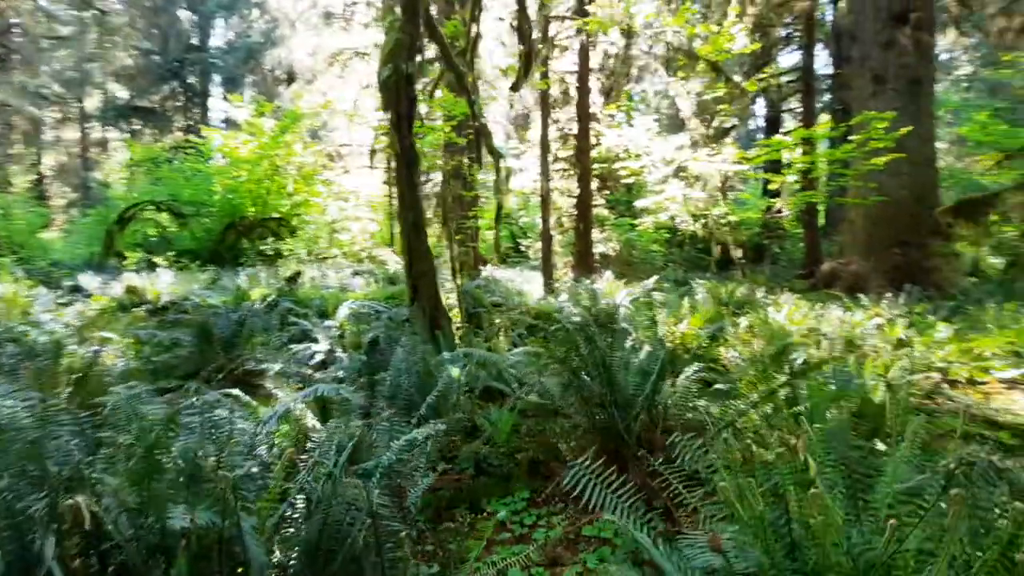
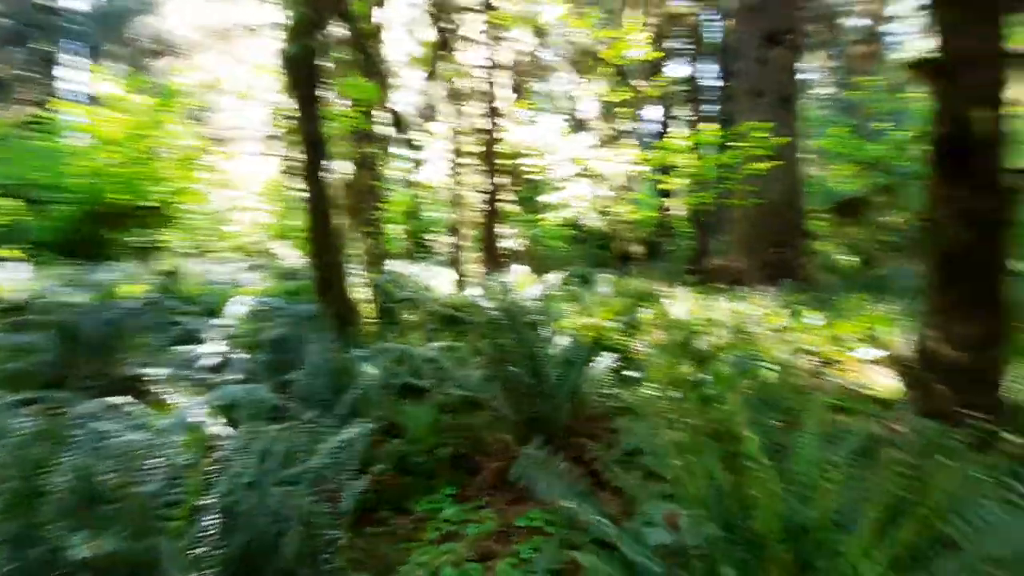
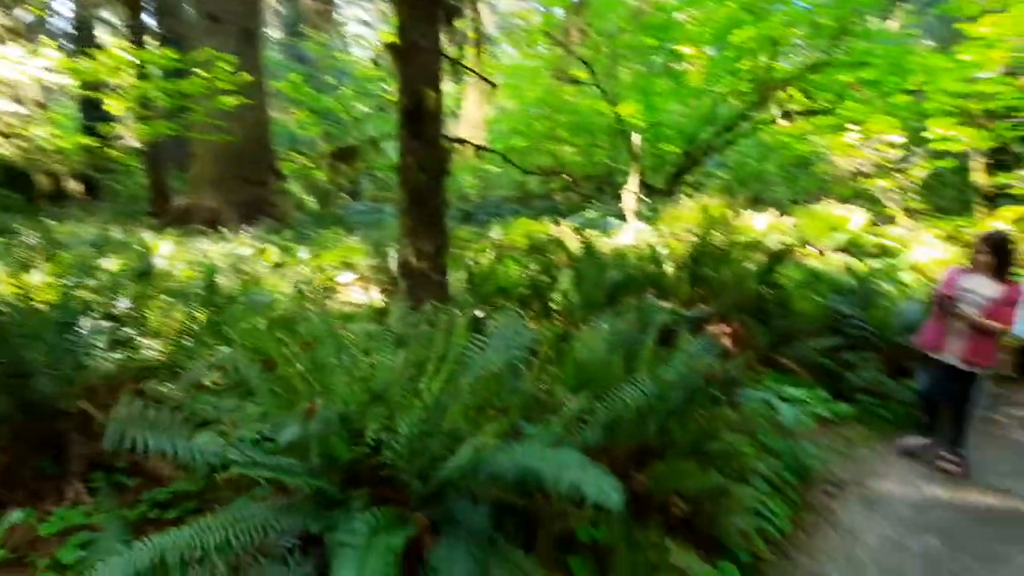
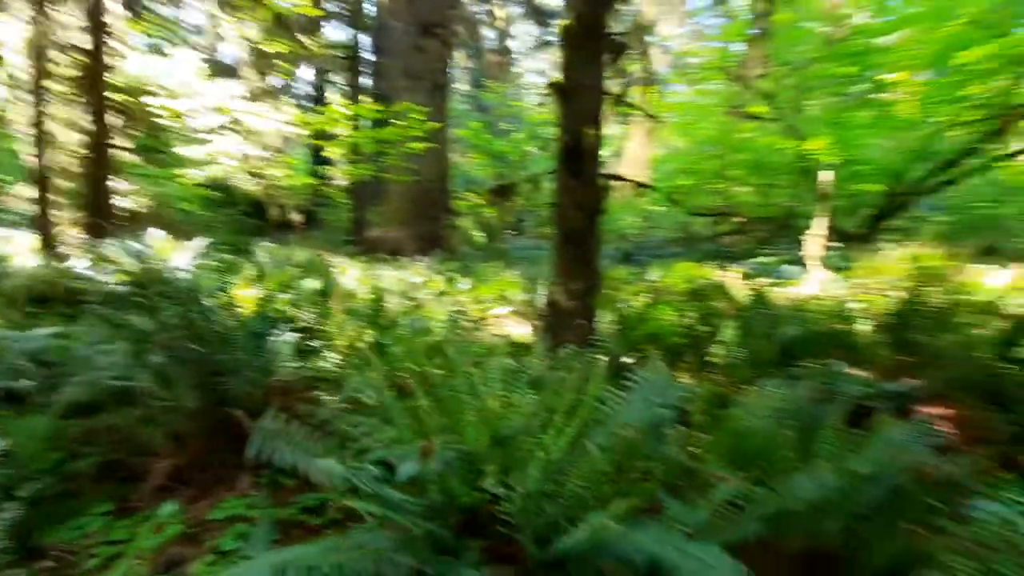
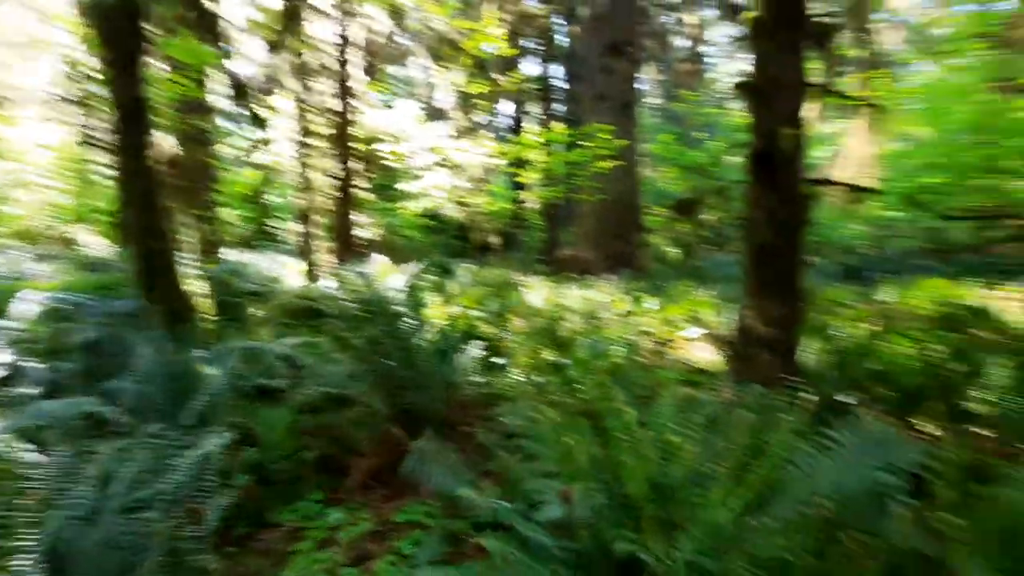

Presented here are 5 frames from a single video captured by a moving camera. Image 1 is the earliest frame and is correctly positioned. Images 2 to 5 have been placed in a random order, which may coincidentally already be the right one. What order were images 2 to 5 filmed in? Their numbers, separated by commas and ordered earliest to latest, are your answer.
2, 5, 4, 3
